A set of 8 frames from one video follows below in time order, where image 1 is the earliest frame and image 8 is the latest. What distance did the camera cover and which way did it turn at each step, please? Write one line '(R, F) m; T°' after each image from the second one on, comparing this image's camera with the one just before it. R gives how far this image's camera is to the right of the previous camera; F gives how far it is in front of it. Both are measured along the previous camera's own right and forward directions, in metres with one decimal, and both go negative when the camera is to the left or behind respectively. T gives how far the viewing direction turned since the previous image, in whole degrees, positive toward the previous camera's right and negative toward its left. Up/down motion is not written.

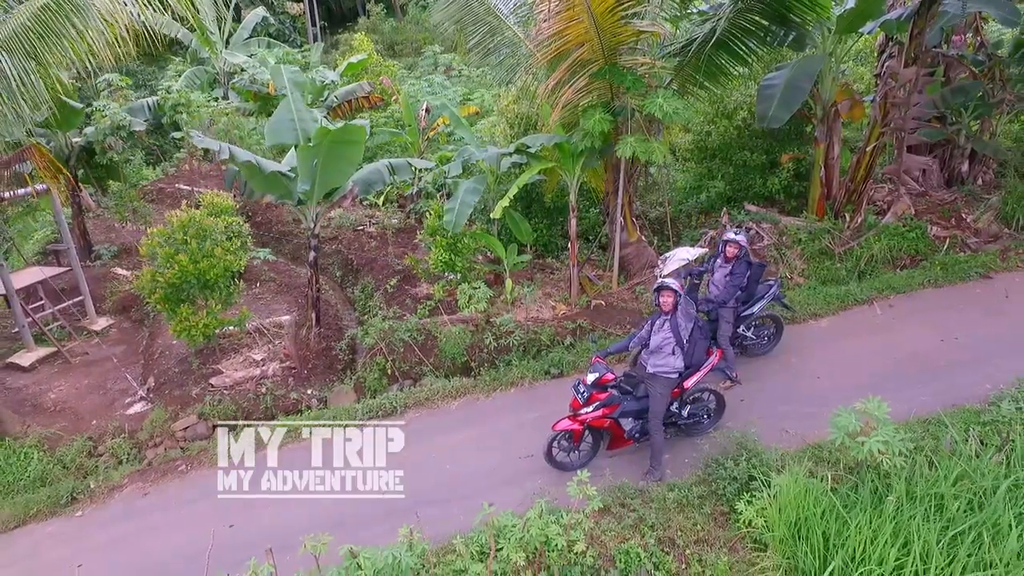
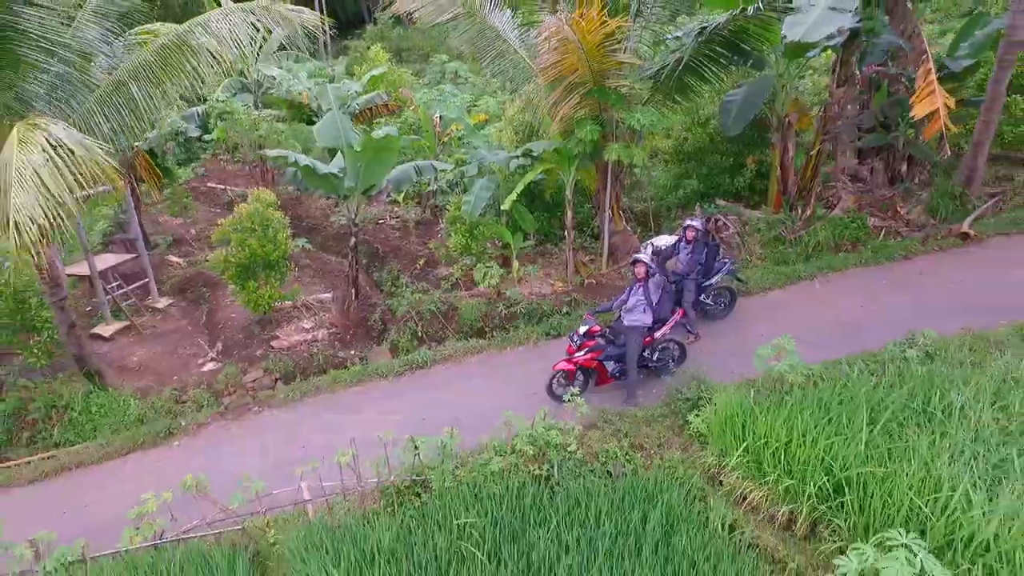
(-0.1, -1.2) m; 0°
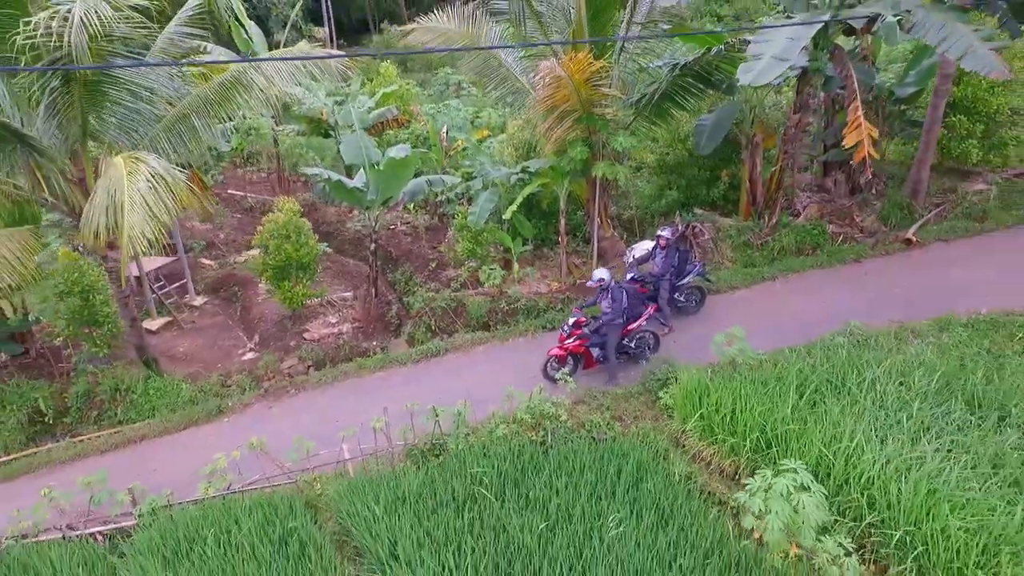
(0.0, -1.0) m; 0°
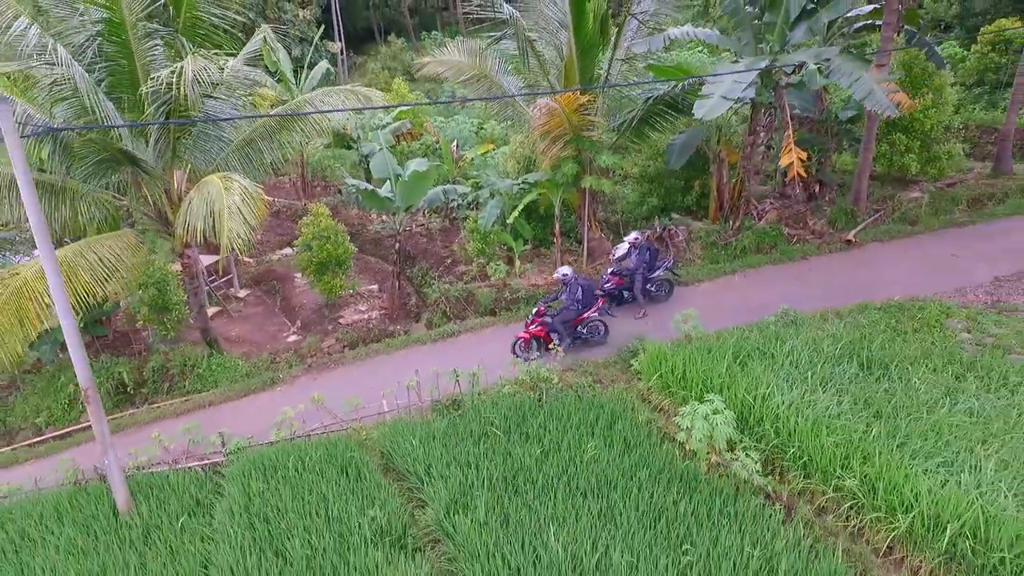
(0.0, -1.4) m; 0°
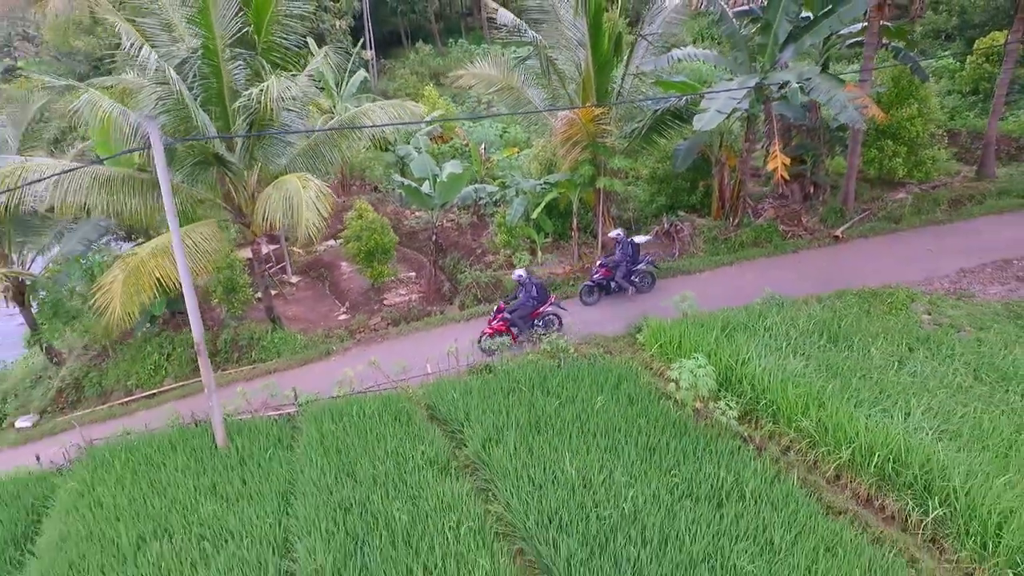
(-0.1, -1.2) m; -2°
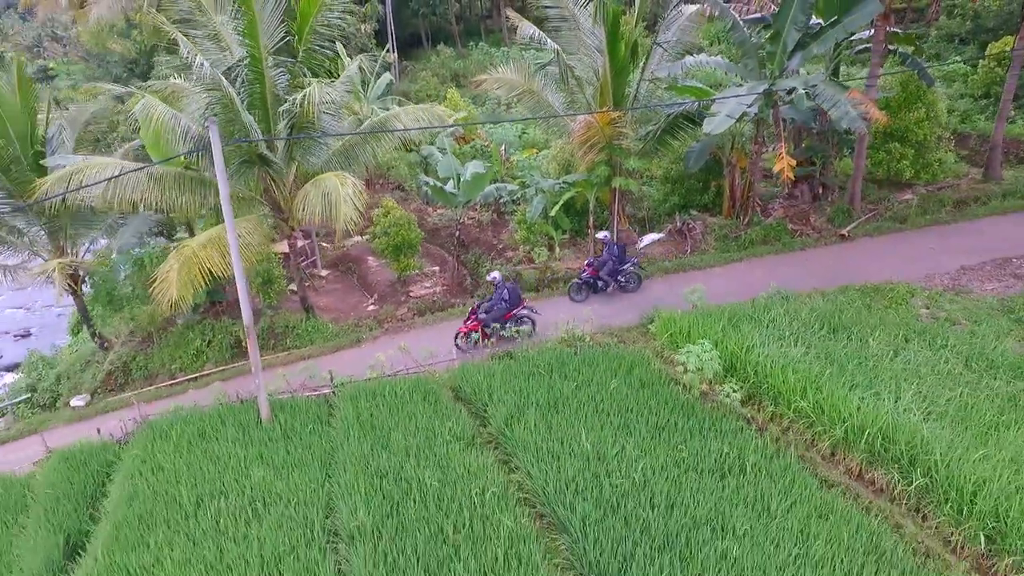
(-0.1, -0.6) m; -1°
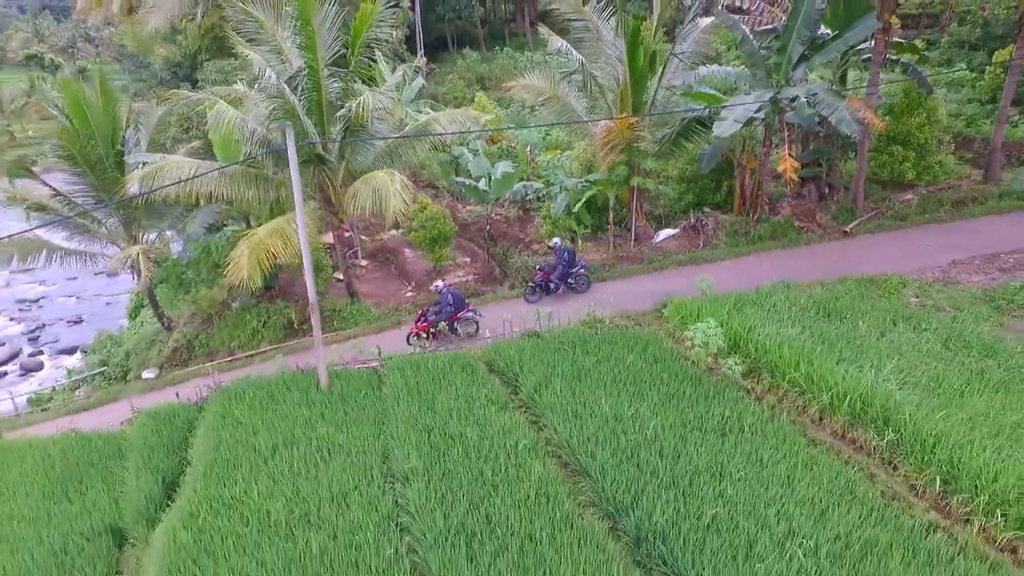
(-0.1, -1.0) m; -2°
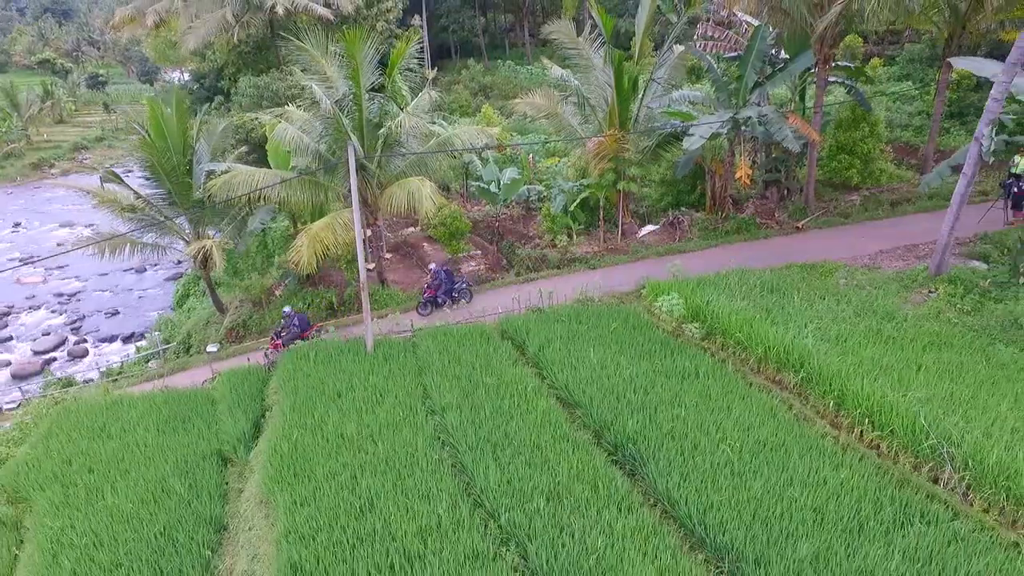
(-0.2, -2.2) m; 0°
